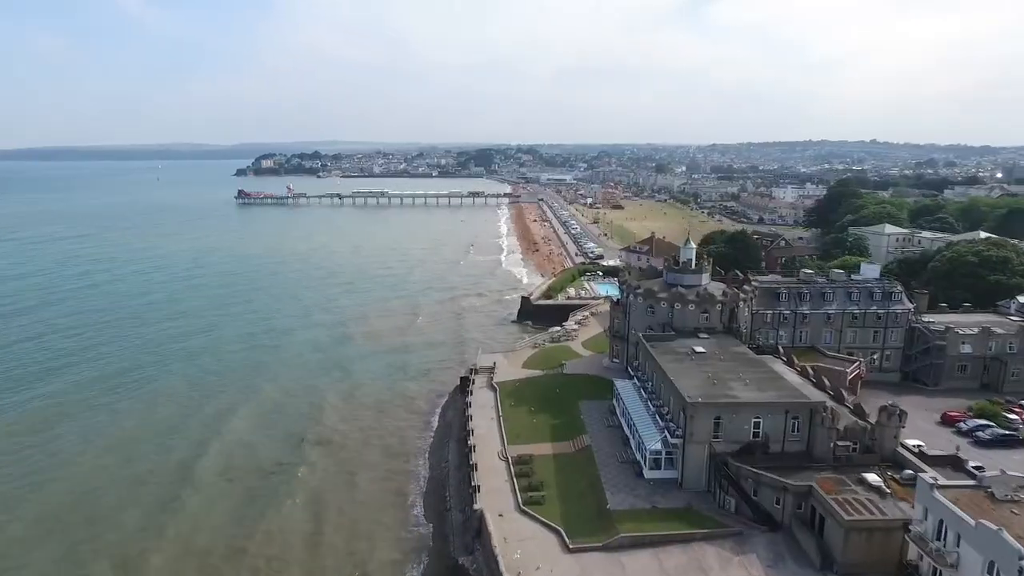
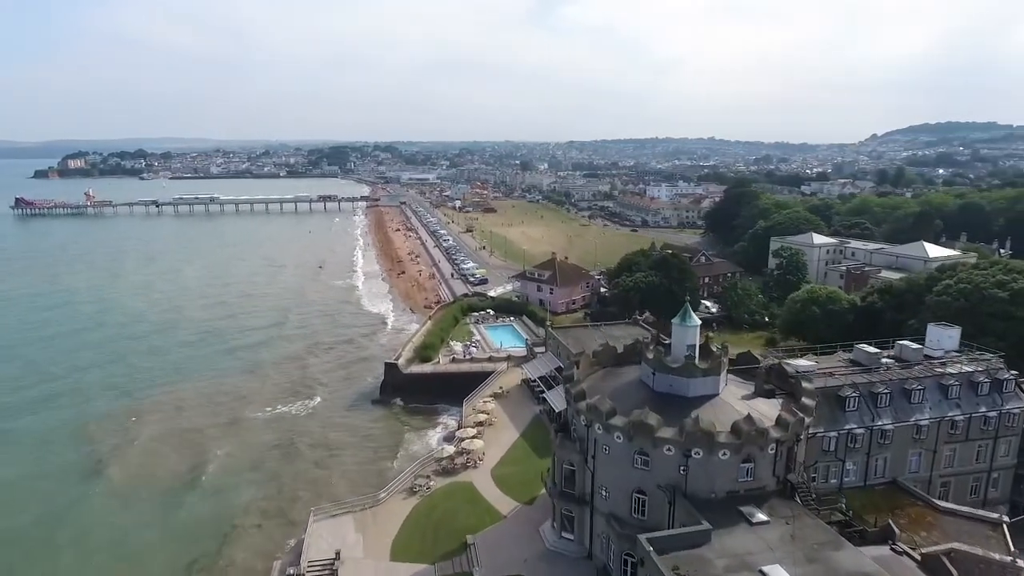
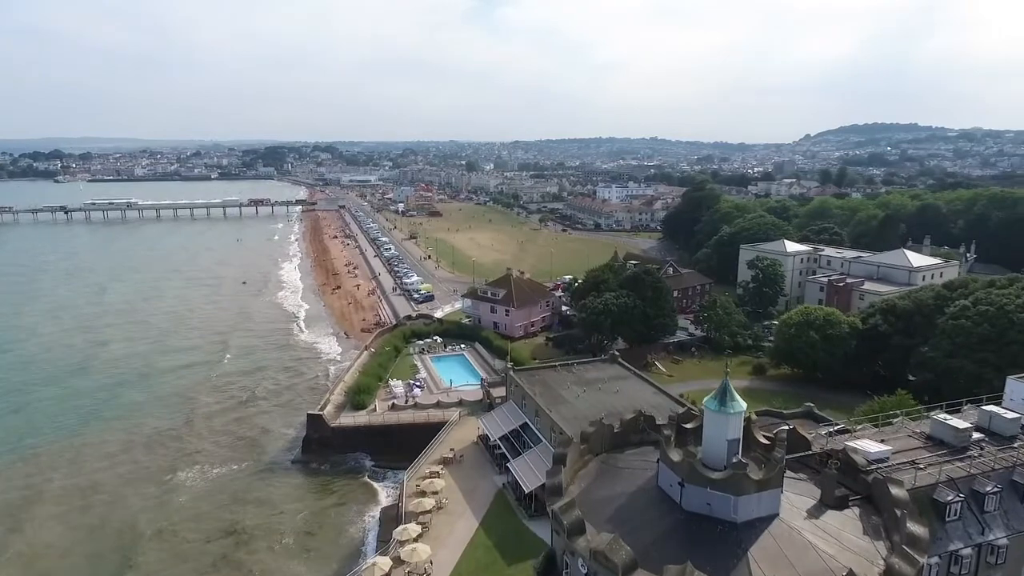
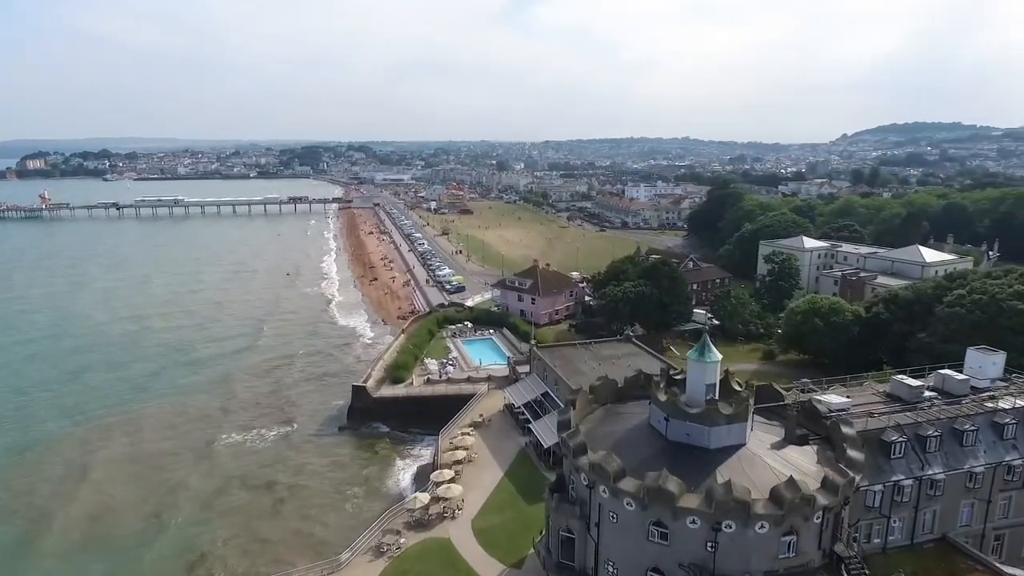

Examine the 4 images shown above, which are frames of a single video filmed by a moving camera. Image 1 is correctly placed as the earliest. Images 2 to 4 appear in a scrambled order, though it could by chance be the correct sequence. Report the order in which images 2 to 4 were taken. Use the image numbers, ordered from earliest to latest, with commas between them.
2, 4, 3
